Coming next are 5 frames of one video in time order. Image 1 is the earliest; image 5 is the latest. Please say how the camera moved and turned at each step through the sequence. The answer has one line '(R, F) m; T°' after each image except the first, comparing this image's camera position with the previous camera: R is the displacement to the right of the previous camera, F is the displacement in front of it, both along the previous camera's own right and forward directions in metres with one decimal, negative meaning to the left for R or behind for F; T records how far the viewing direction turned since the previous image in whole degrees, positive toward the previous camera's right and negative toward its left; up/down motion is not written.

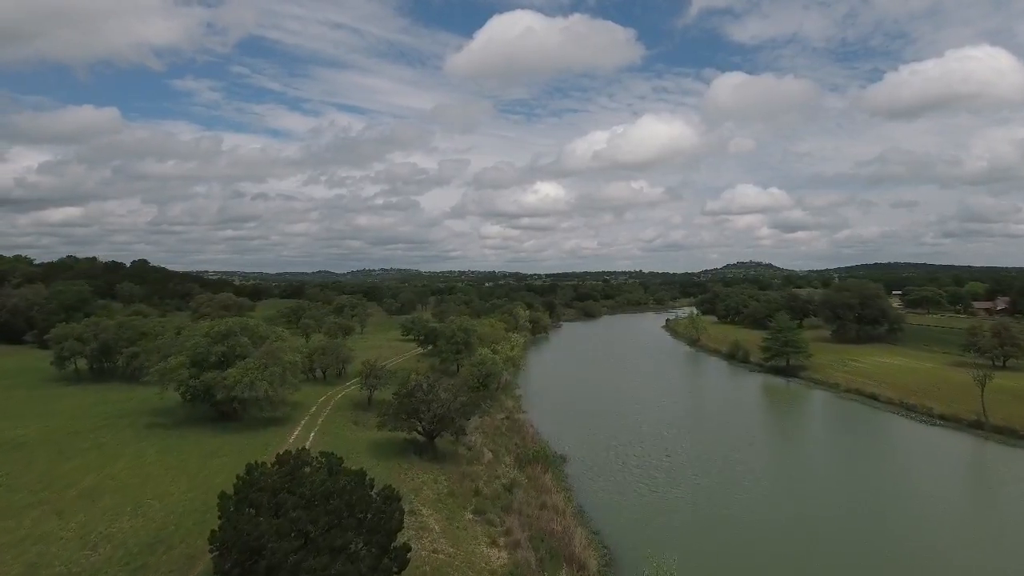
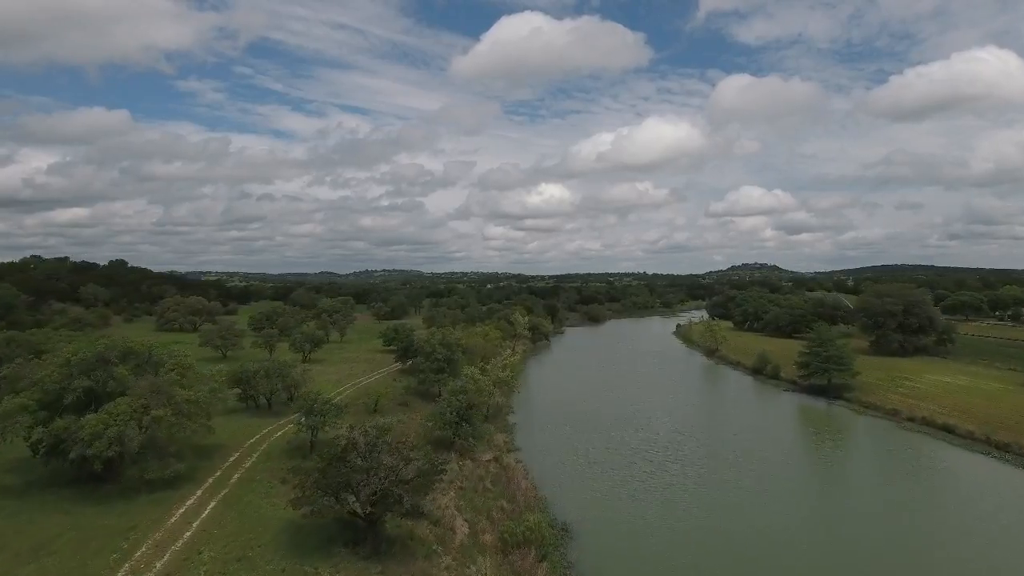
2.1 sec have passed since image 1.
(+0.7, +8.1) m; 0°
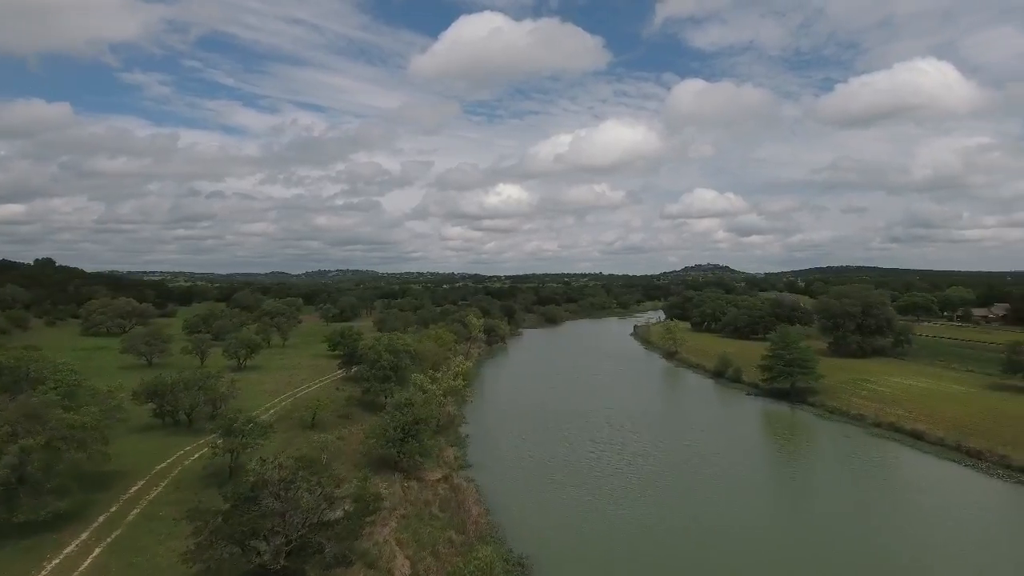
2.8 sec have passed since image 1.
(+0.3, +2.8) m; +4°
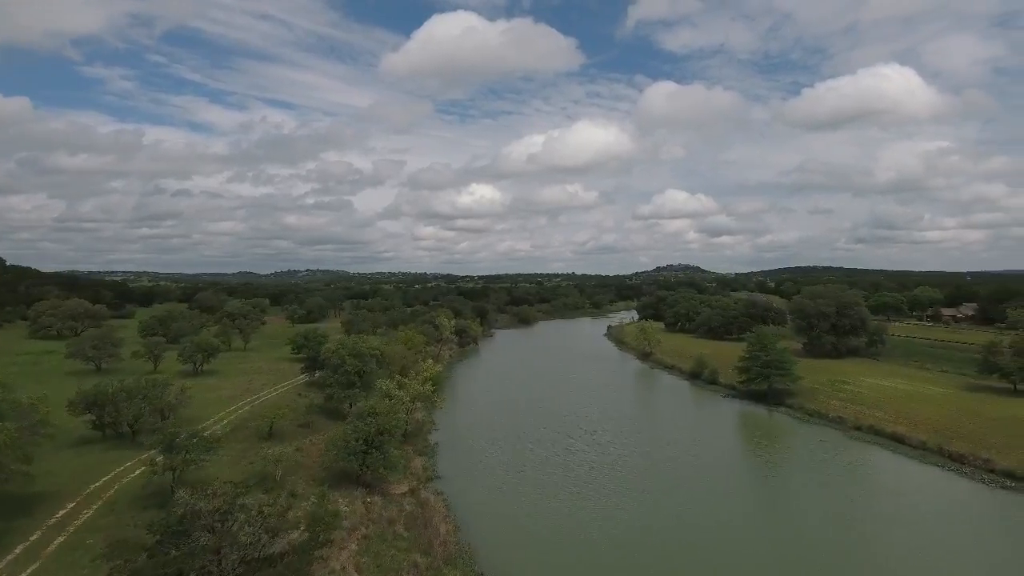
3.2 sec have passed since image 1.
(+0.1, +1.7) m; +2°
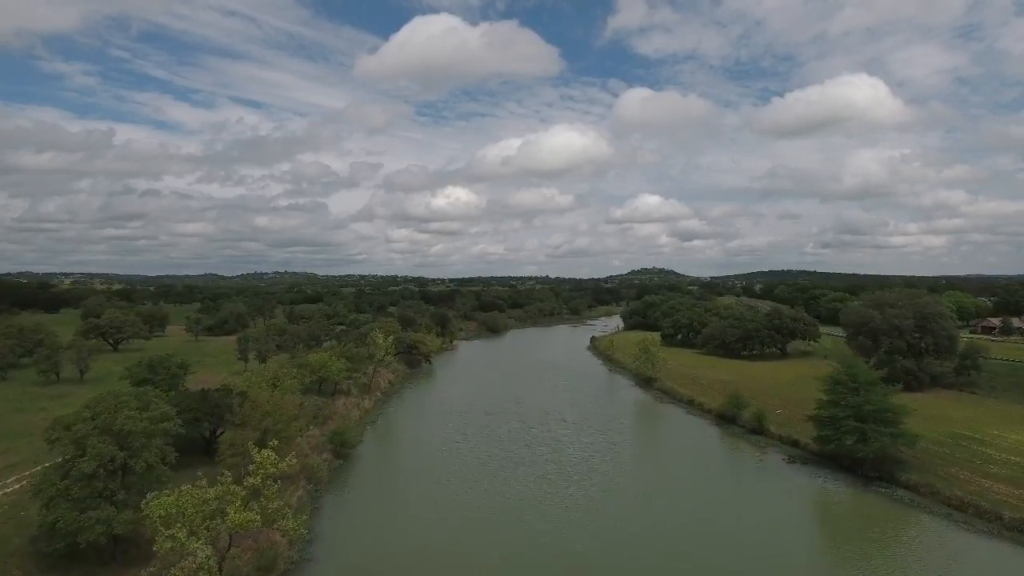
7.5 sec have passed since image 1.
(+1.1, +17.3) m; +2°
